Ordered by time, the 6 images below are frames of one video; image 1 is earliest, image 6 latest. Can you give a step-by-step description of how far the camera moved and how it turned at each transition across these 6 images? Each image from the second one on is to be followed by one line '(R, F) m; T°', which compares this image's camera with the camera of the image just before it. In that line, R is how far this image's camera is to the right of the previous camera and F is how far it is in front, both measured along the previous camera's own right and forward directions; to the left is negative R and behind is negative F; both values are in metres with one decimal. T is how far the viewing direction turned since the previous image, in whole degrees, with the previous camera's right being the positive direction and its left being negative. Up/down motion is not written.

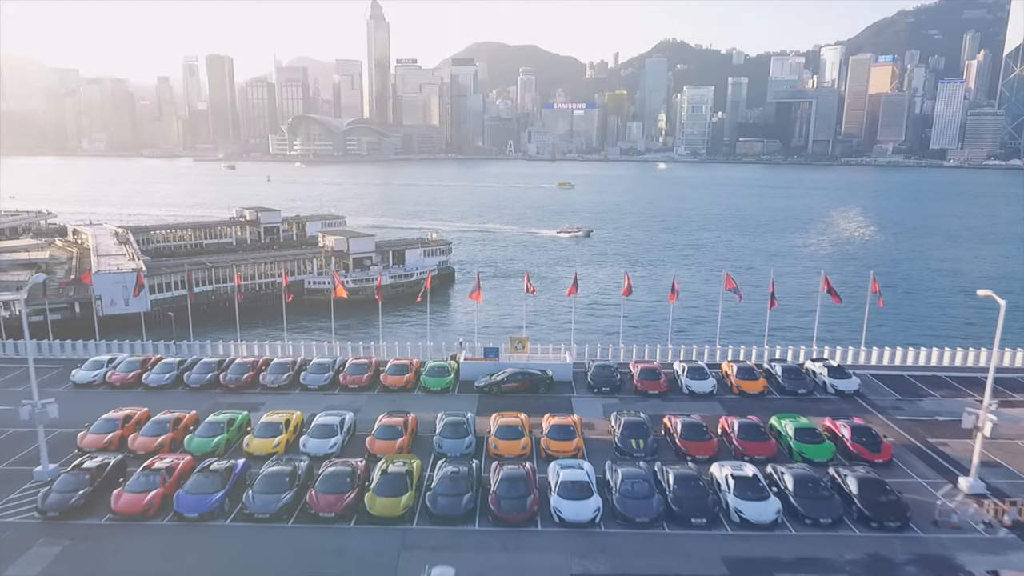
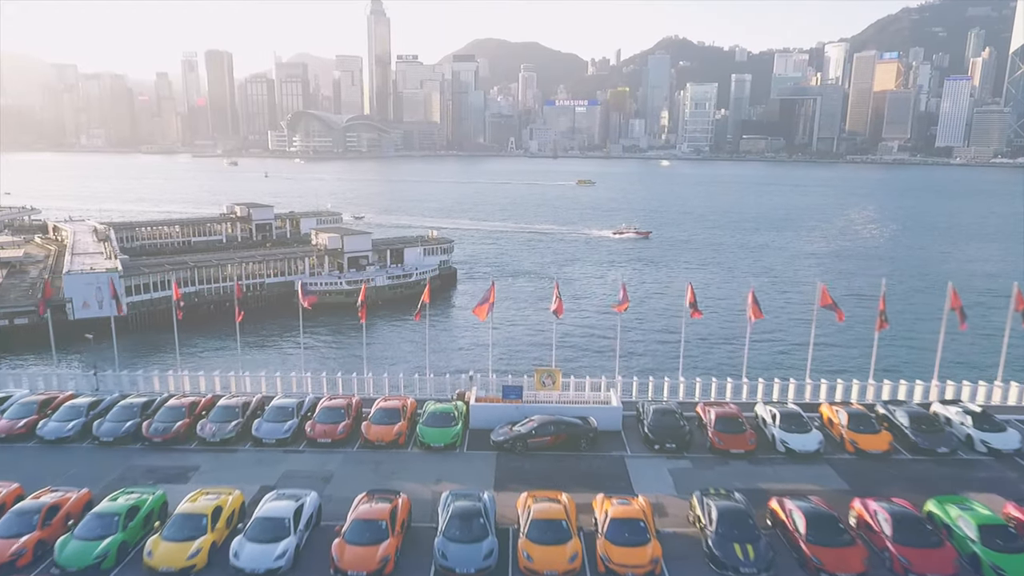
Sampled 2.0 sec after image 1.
(-0.6, +4.9) m; 0°
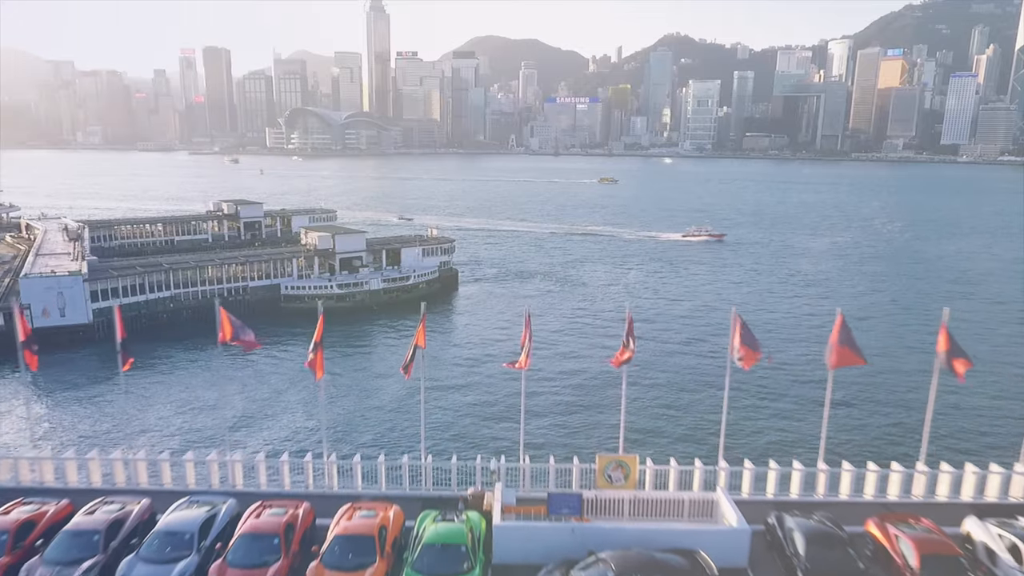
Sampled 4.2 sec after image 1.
(-0.6, +5.7) m; 0°
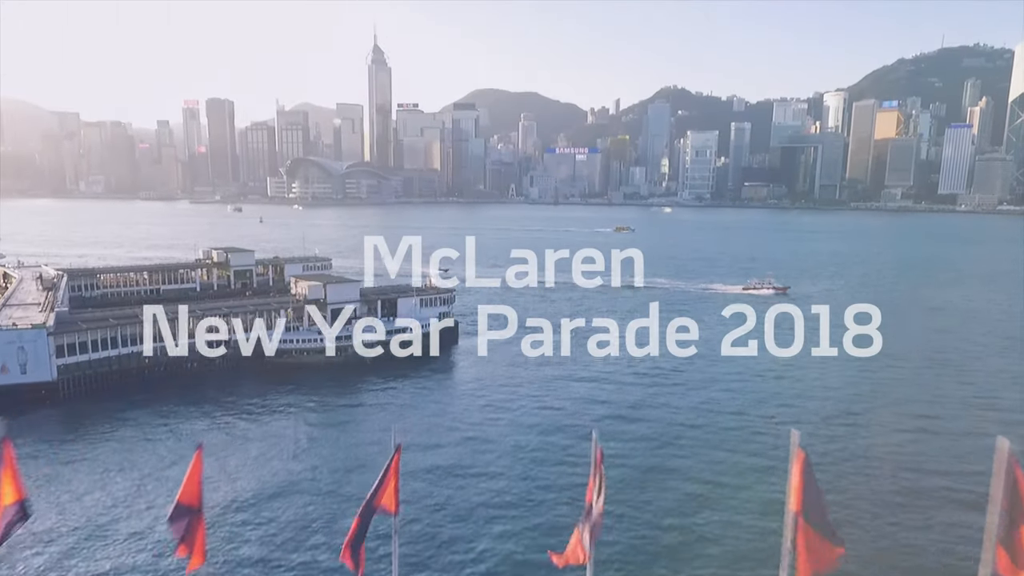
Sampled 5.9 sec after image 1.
(-0.4, +4.2) m; 0°
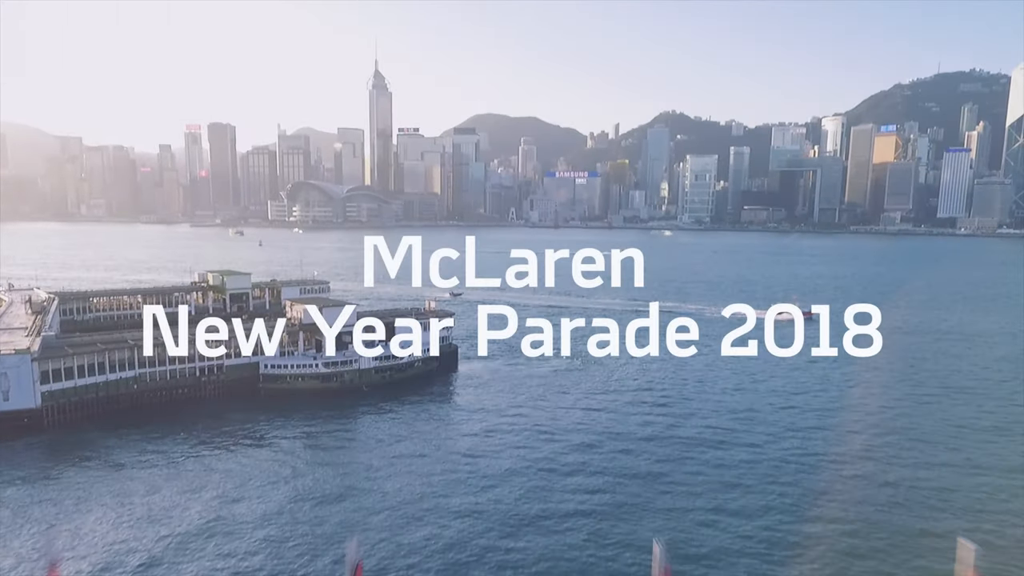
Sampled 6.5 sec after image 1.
(-0.1, +1.5) m; 0°
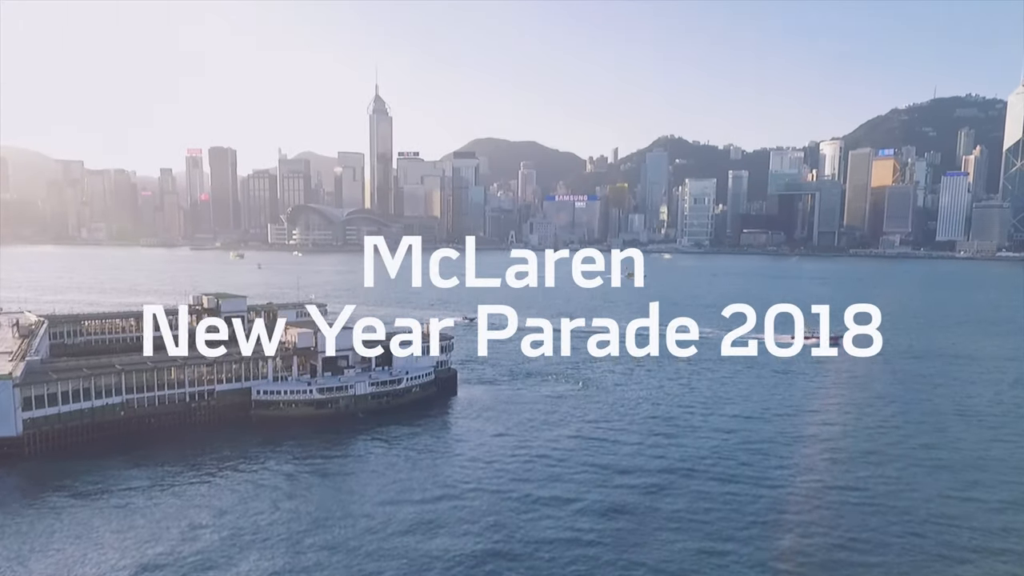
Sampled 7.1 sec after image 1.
(0.0, +1.4) m; 0°
